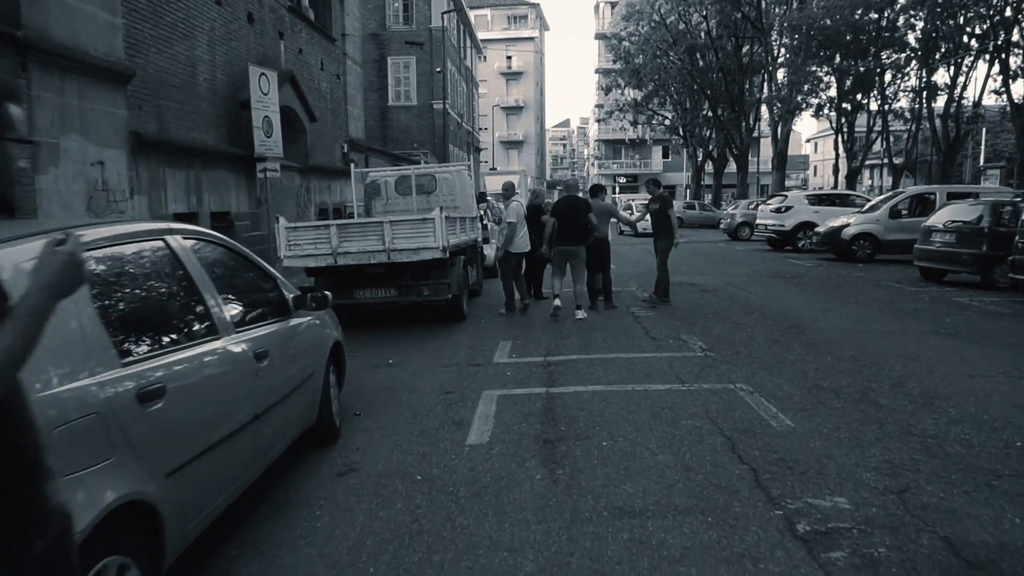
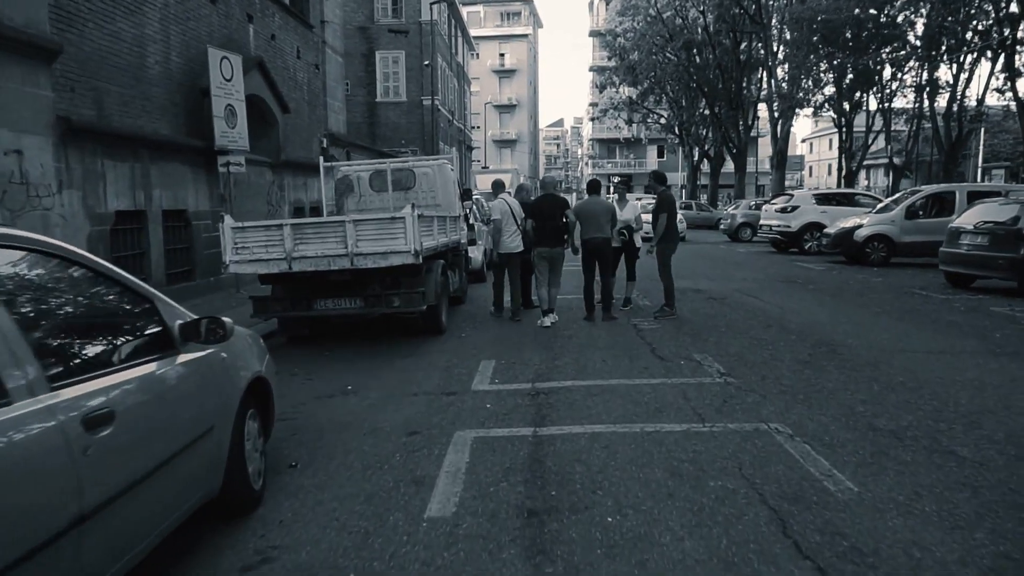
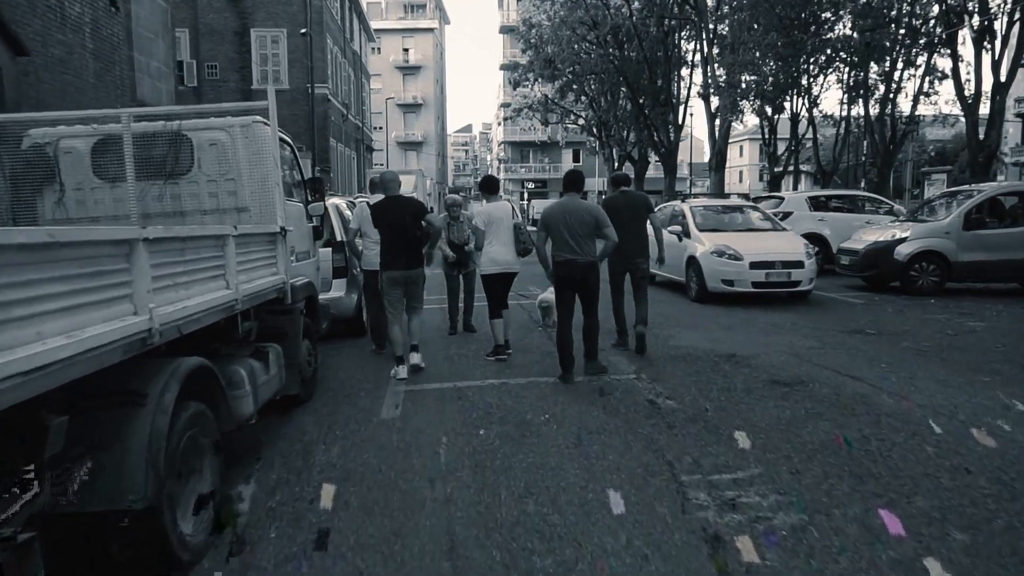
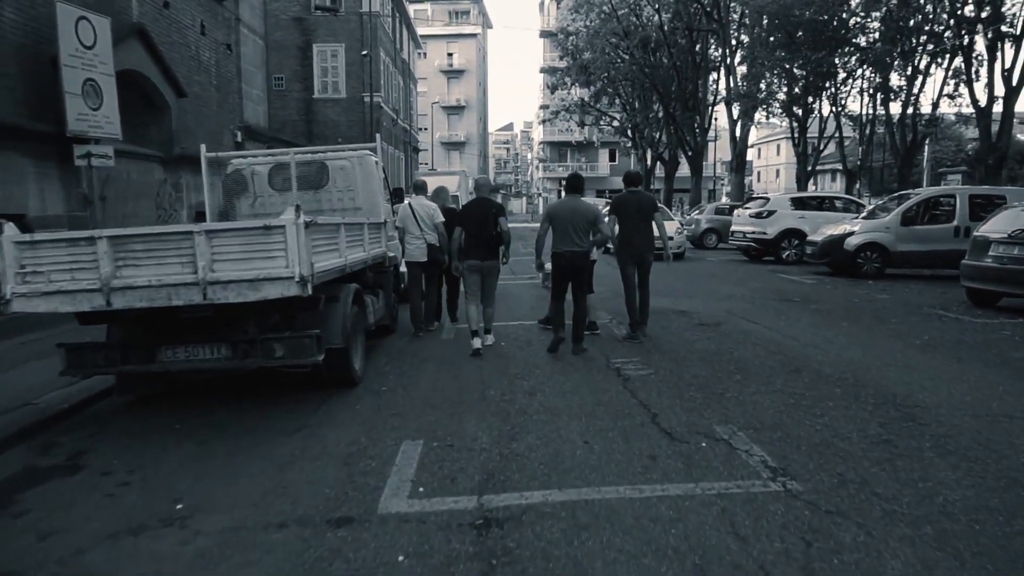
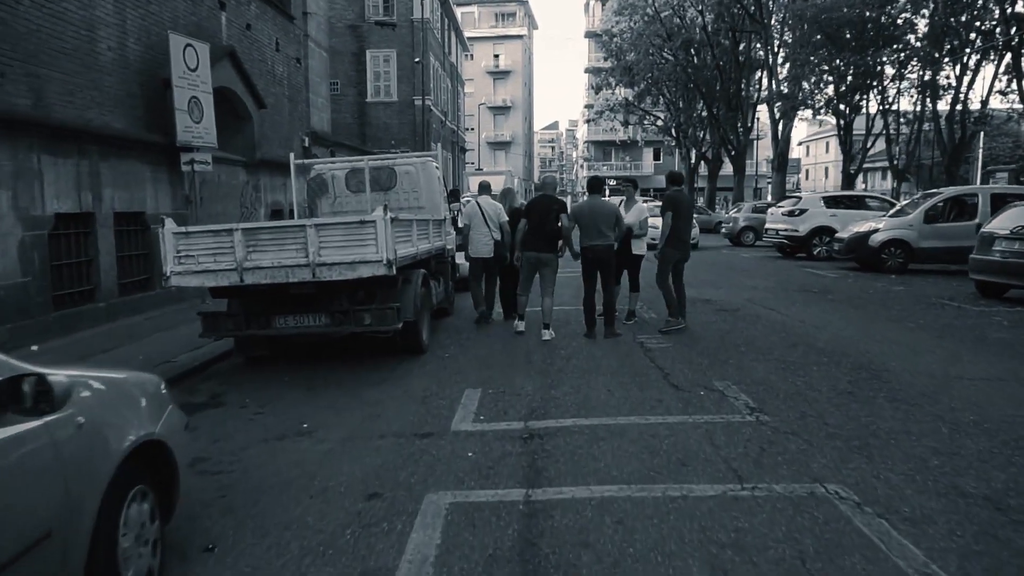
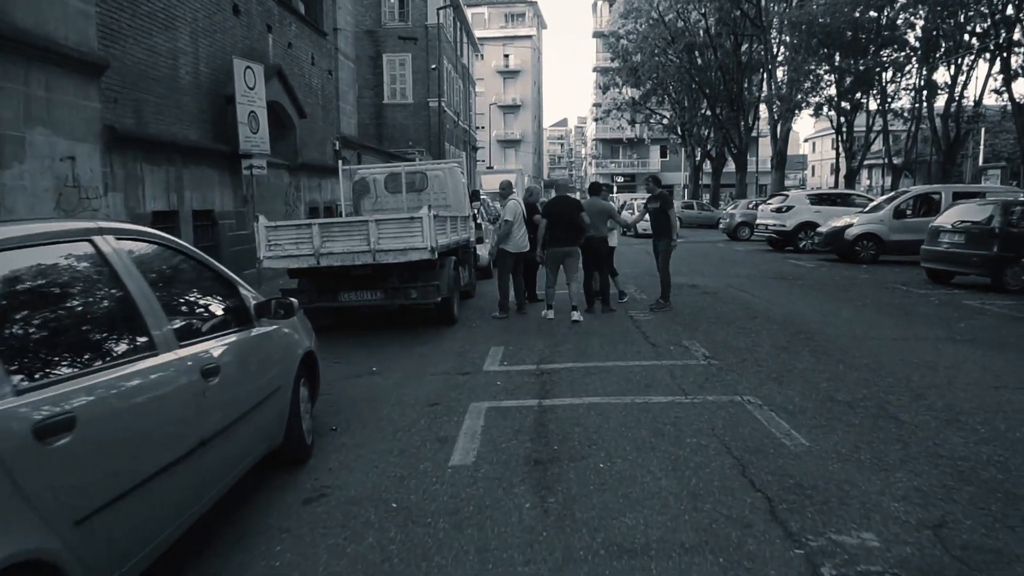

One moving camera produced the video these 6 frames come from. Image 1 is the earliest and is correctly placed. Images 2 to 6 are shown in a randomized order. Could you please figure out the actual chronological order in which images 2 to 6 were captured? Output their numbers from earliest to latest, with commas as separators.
6, 2, 5, 4, 3
